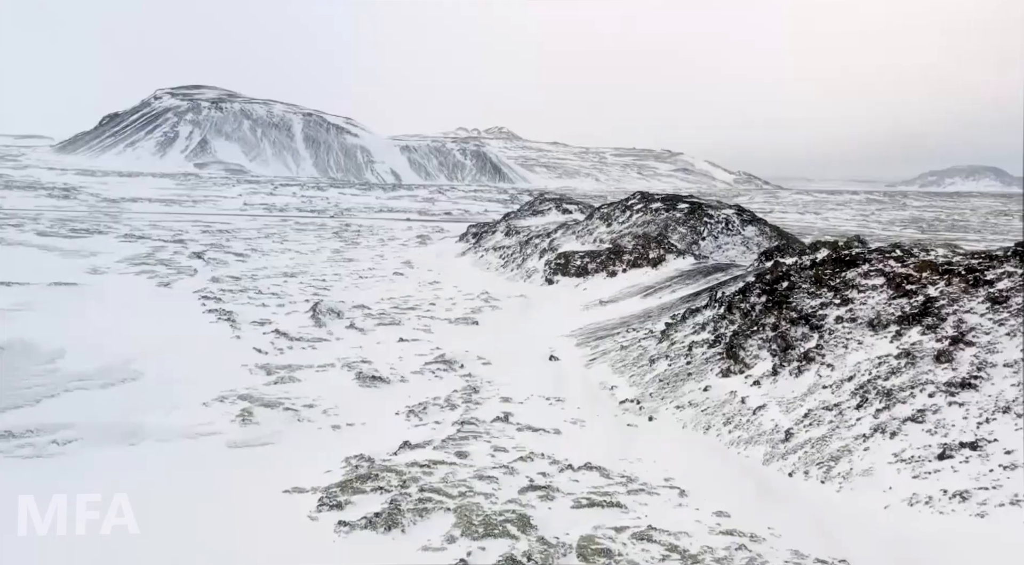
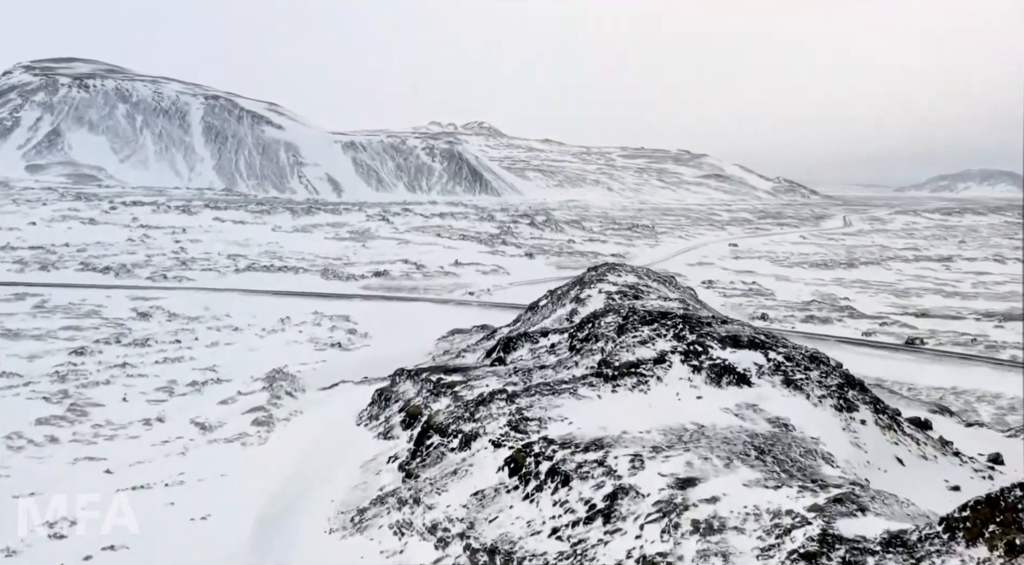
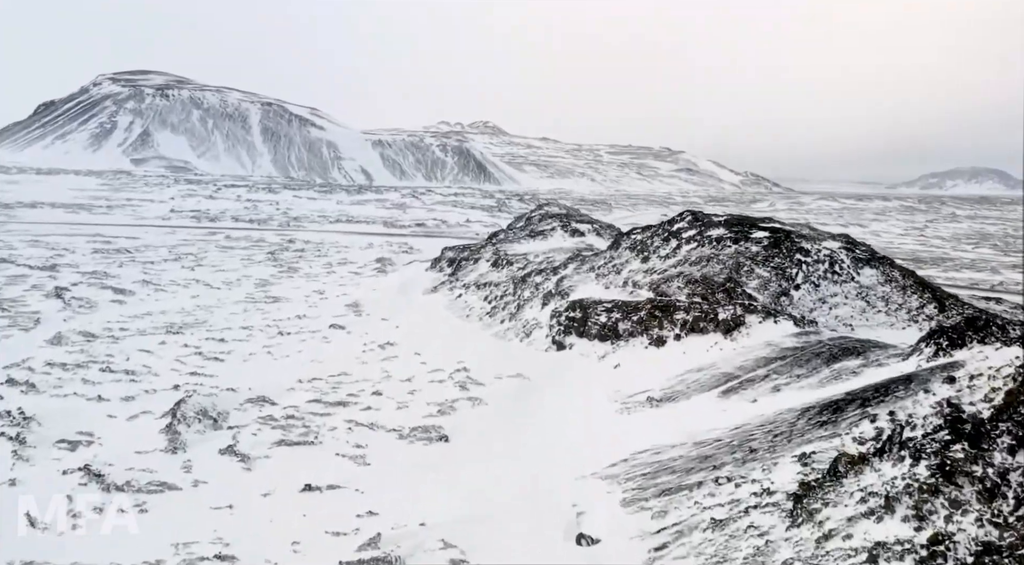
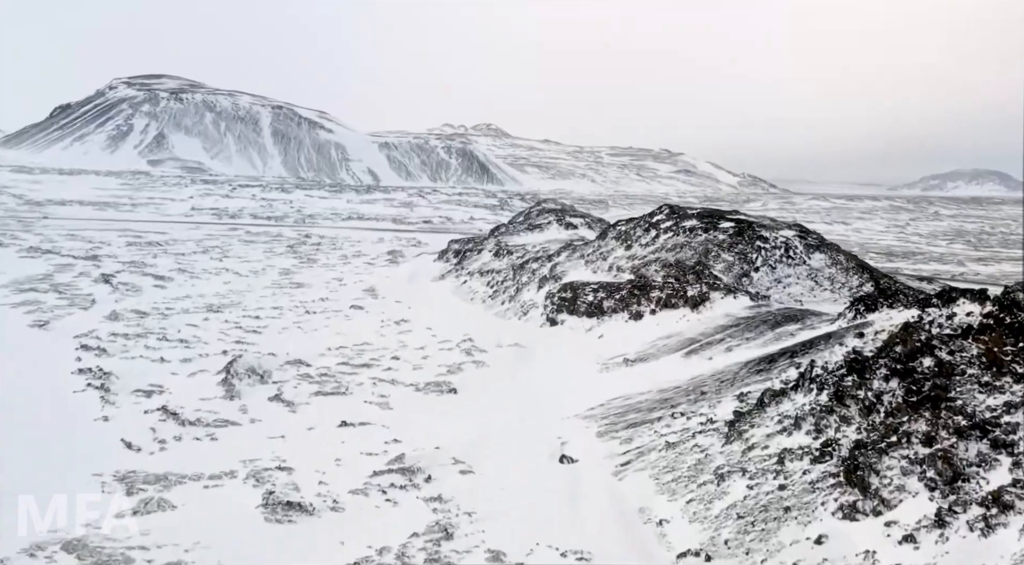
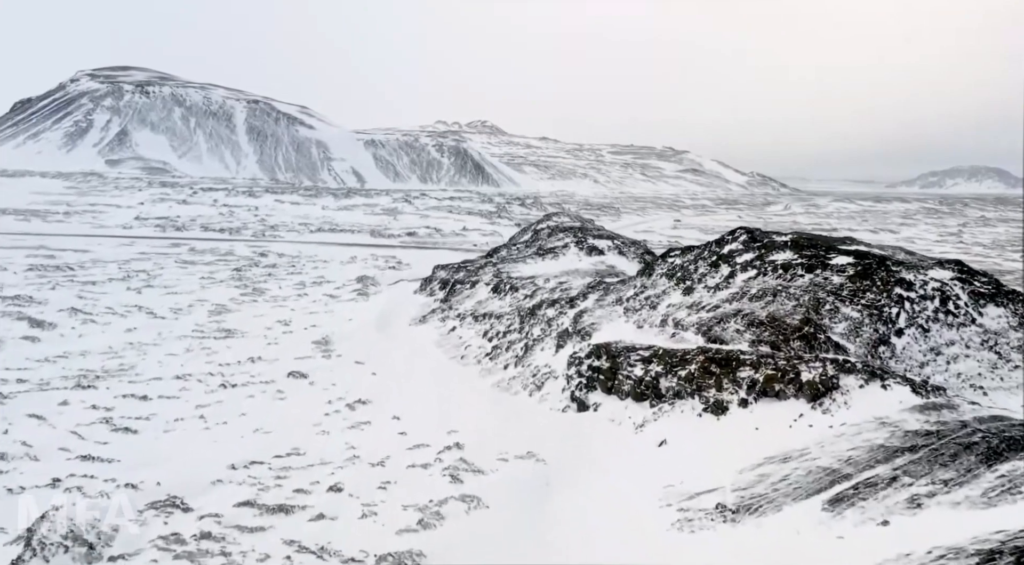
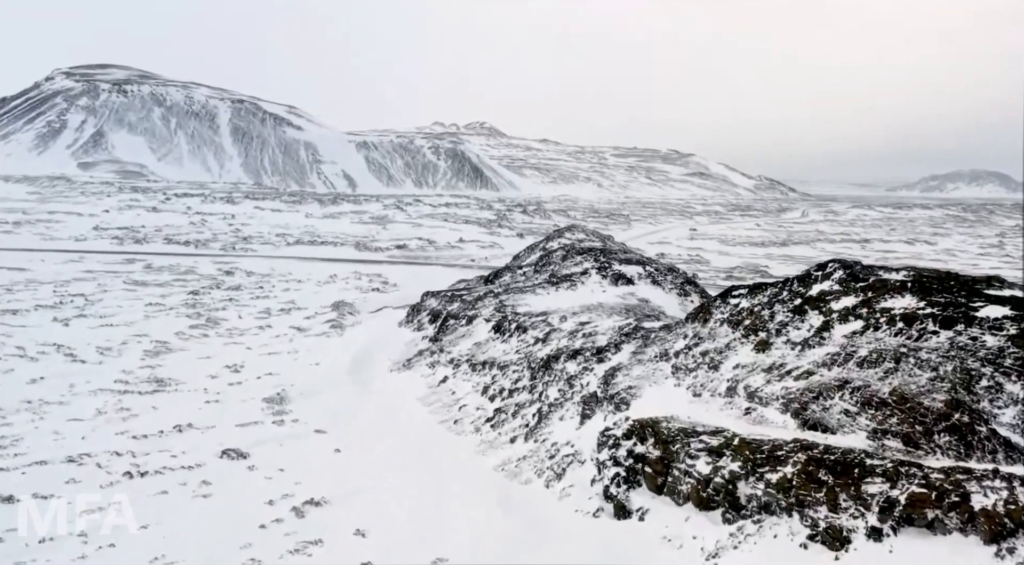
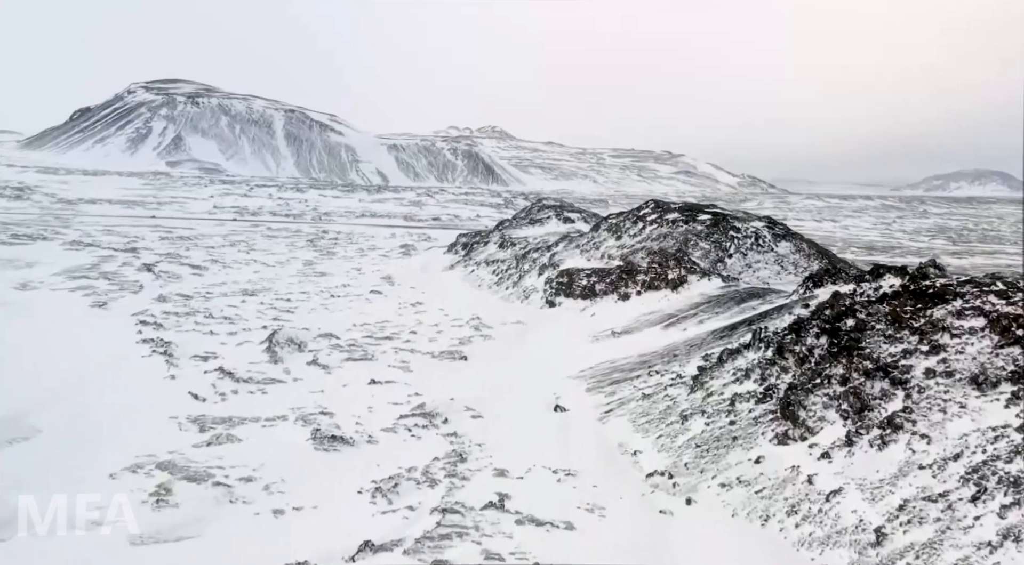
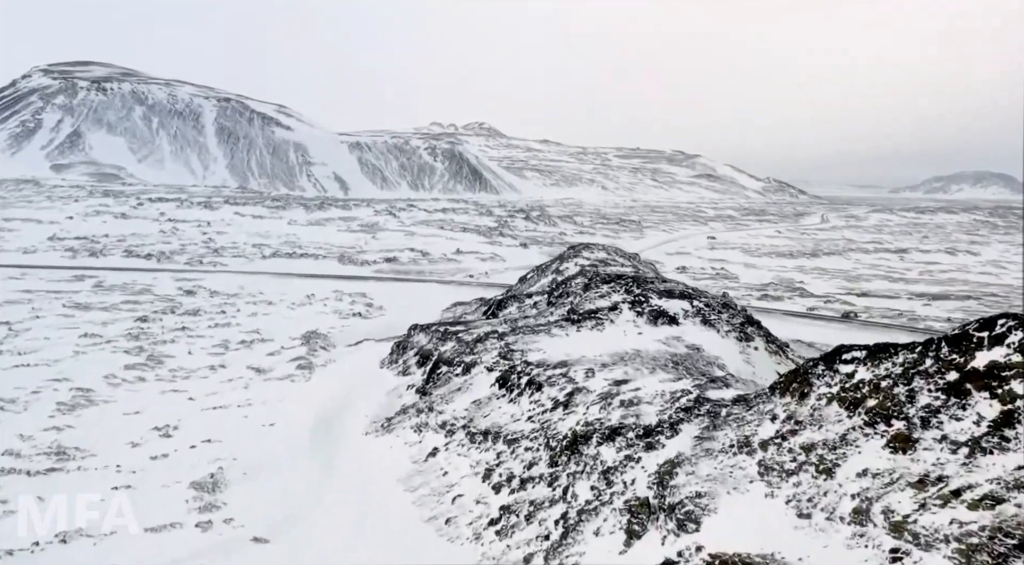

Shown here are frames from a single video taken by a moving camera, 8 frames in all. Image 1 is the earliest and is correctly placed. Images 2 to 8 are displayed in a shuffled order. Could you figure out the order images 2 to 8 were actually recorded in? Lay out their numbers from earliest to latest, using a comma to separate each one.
7, 4, 3, 5, 6, 8, 2
